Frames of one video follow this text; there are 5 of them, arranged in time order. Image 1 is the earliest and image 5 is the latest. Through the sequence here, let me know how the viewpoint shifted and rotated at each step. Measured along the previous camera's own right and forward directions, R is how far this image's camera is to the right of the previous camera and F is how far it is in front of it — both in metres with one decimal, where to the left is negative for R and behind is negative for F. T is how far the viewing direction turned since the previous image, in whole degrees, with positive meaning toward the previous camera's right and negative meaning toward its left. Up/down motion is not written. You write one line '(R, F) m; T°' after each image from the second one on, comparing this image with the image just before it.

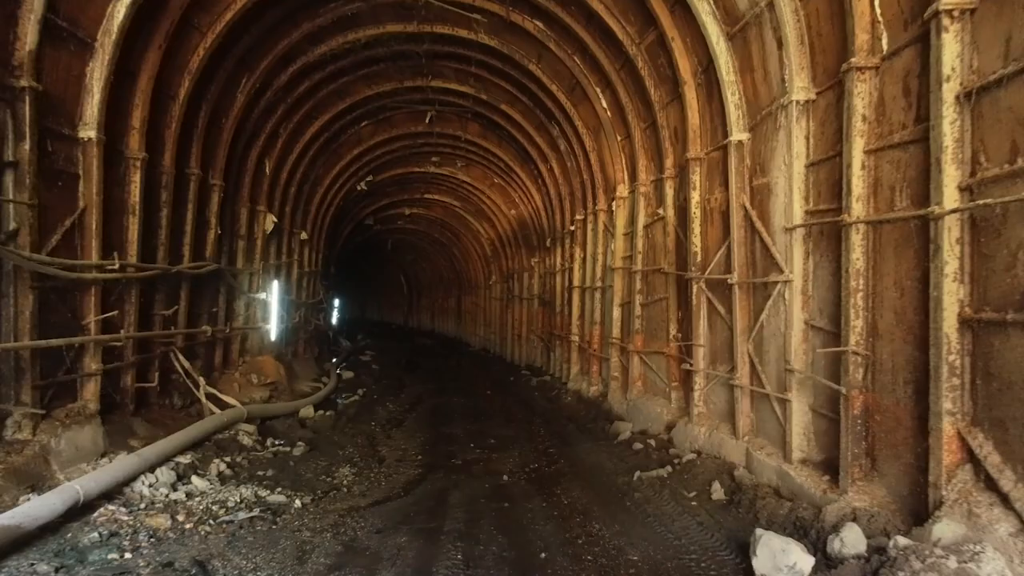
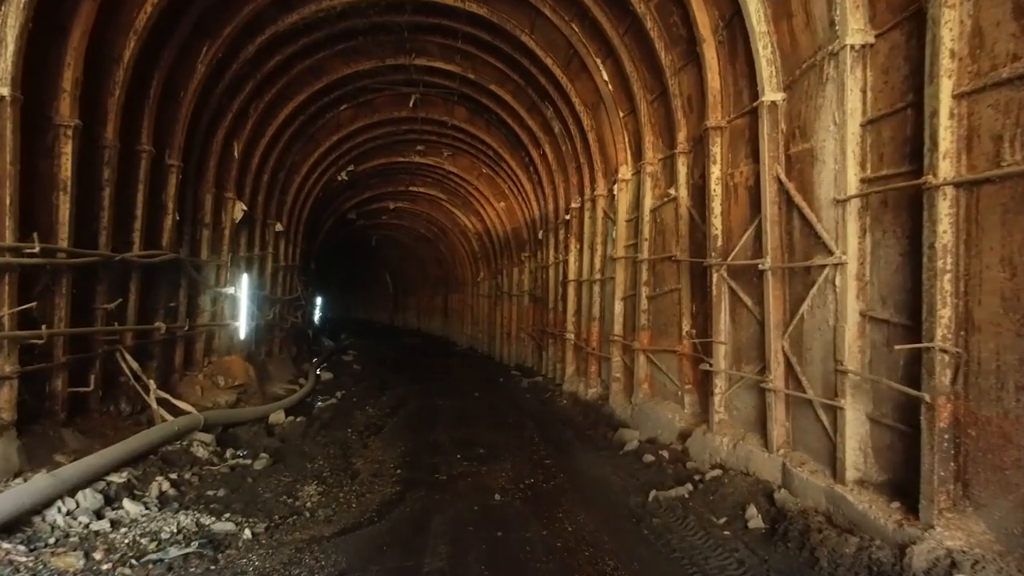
(0.0, +0.9) m; +1°
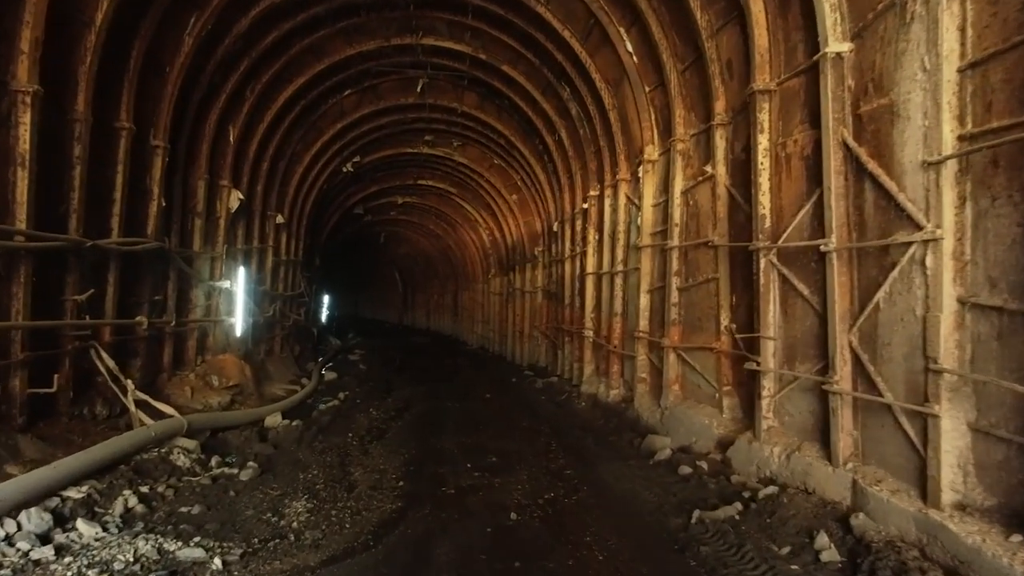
(0.0, +0.7) m; -1°
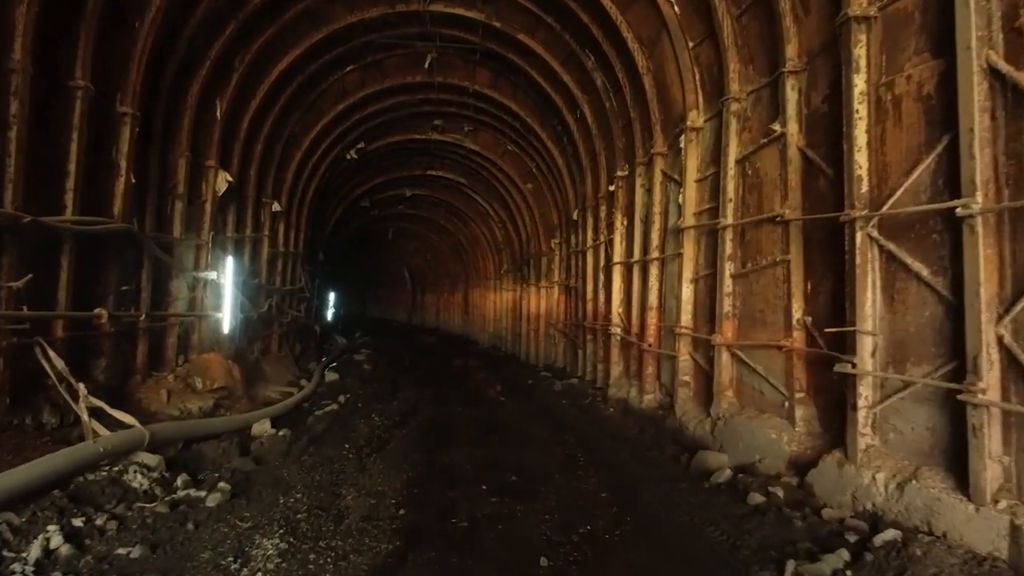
(-0.1, +1.1) m; -1°
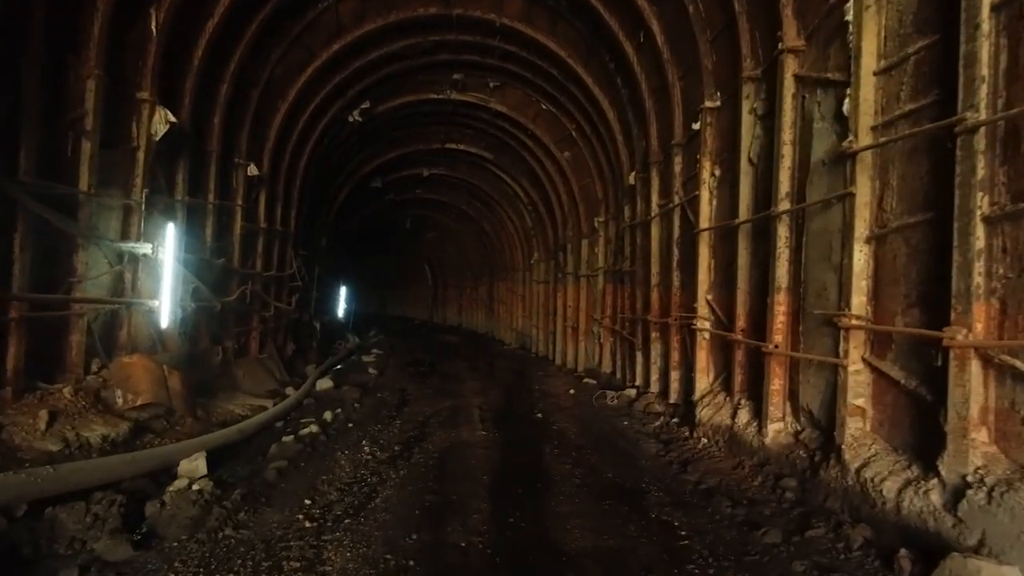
(-0.2, +2.6) m; -2°
